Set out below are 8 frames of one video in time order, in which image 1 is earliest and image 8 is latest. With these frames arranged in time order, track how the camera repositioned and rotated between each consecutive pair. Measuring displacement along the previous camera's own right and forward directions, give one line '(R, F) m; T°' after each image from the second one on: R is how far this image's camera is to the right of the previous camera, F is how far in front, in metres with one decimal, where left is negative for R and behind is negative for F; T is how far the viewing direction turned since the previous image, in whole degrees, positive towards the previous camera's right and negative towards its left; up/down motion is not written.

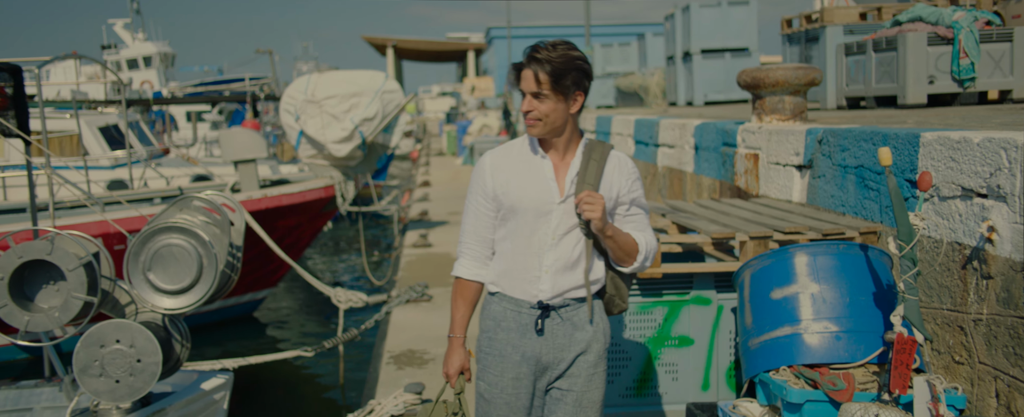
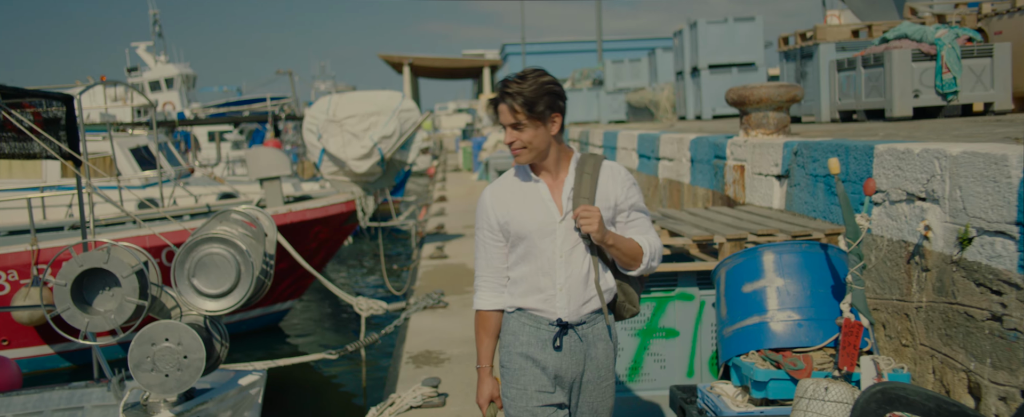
(+0.1, -0.4) m; -1°
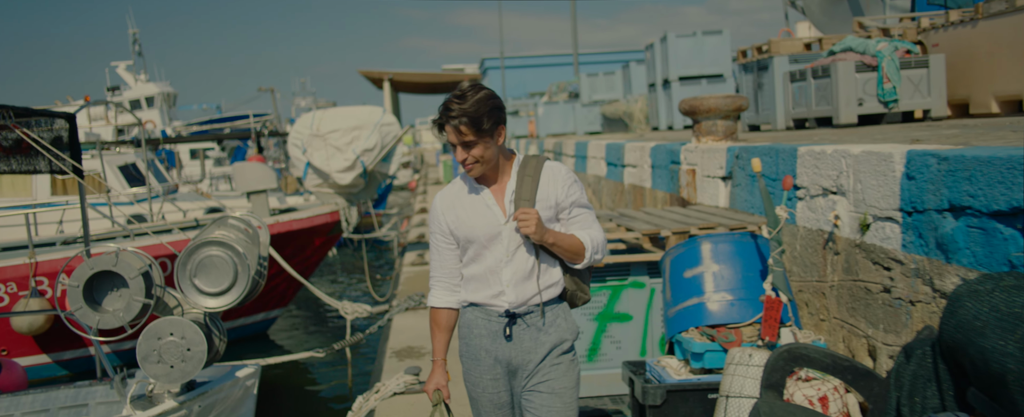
(+0.1, -0.4) m; +1°
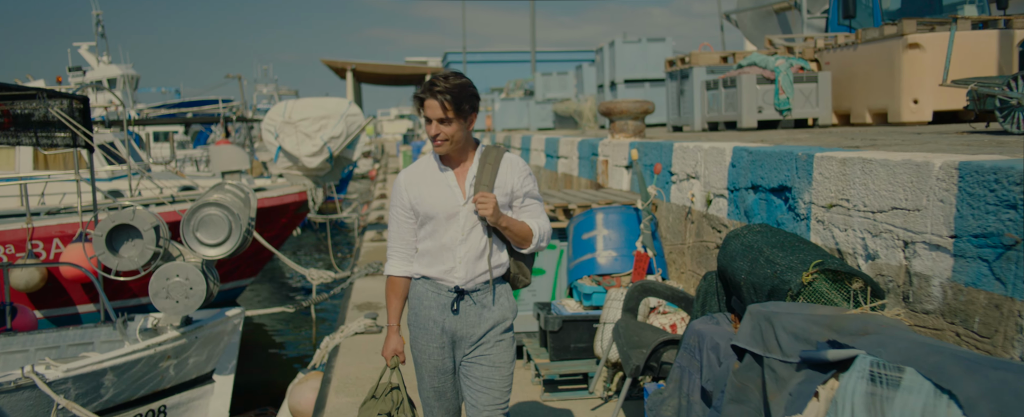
(+0.1, -1.1) m; +3°
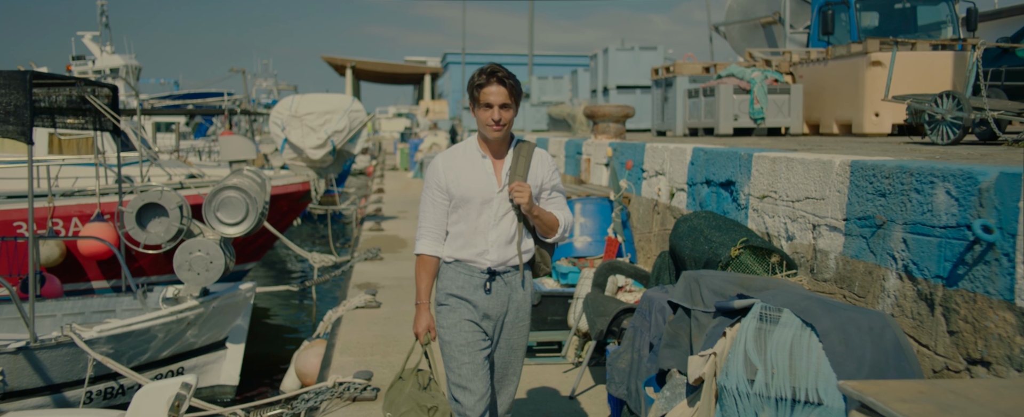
(+0.1, -0.6) m; 0°
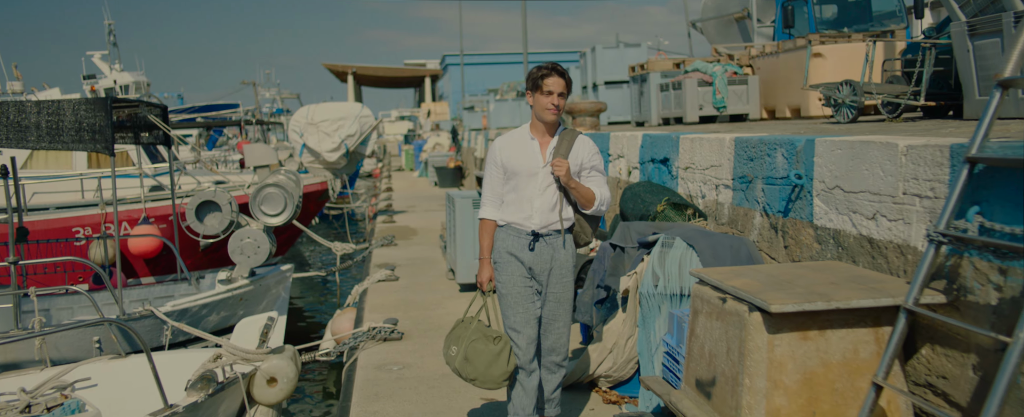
(+0.1, -1.2) m; 0°
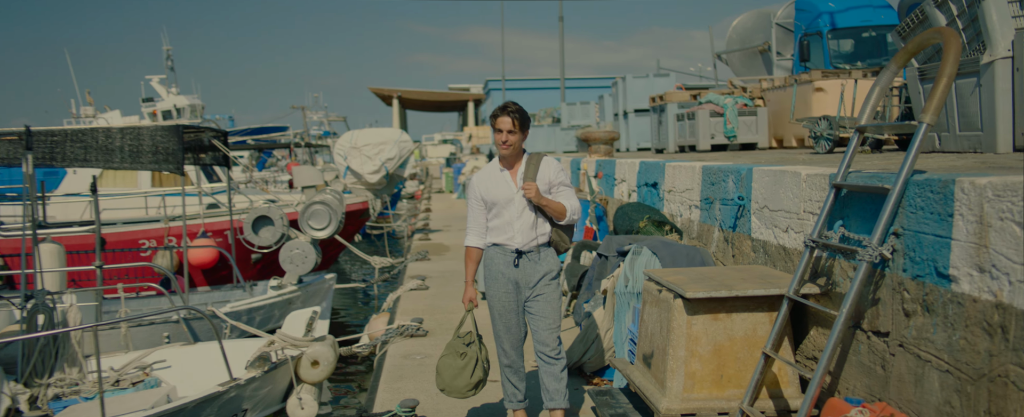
(+0.3, -0.9) m; -3°
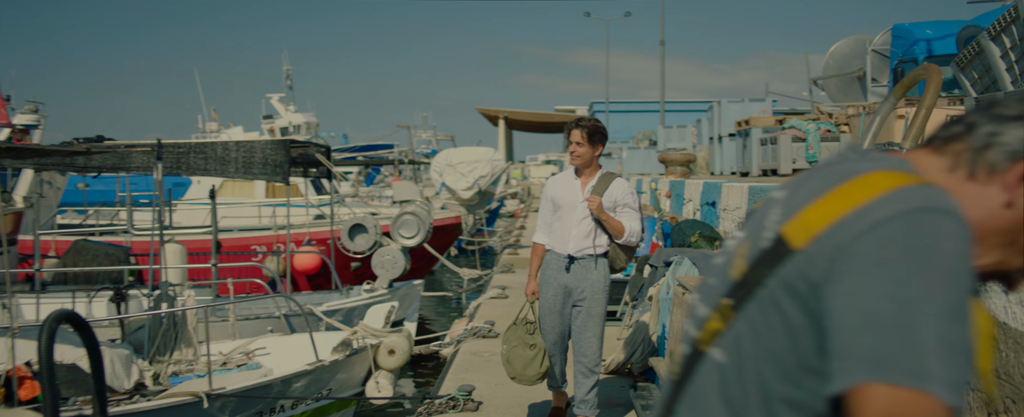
(+0.3, -0.6) m; -8°
